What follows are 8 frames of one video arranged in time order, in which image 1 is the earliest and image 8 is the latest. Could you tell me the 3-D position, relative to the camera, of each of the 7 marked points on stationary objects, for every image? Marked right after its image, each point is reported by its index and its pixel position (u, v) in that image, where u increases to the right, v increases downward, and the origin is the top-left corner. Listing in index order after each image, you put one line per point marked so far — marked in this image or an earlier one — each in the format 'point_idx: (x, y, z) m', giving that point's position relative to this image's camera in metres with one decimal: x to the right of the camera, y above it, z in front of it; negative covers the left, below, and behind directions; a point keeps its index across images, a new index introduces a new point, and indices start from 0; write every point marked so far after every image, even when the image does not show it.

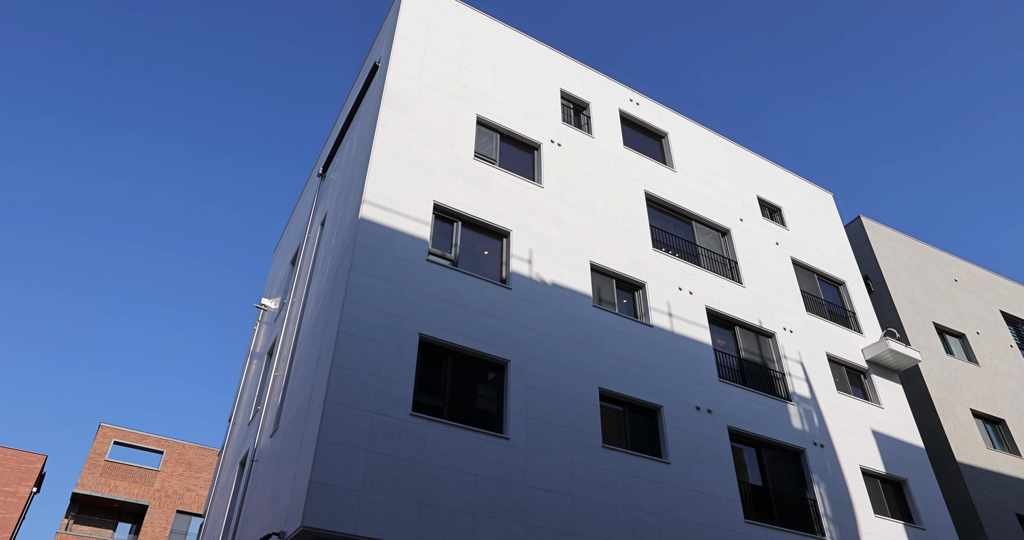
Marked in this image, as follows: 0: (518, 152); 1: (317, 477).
0: (+0.2, +3.0, +17.8) m
1: (-3.0, -3.2, +10.7) m
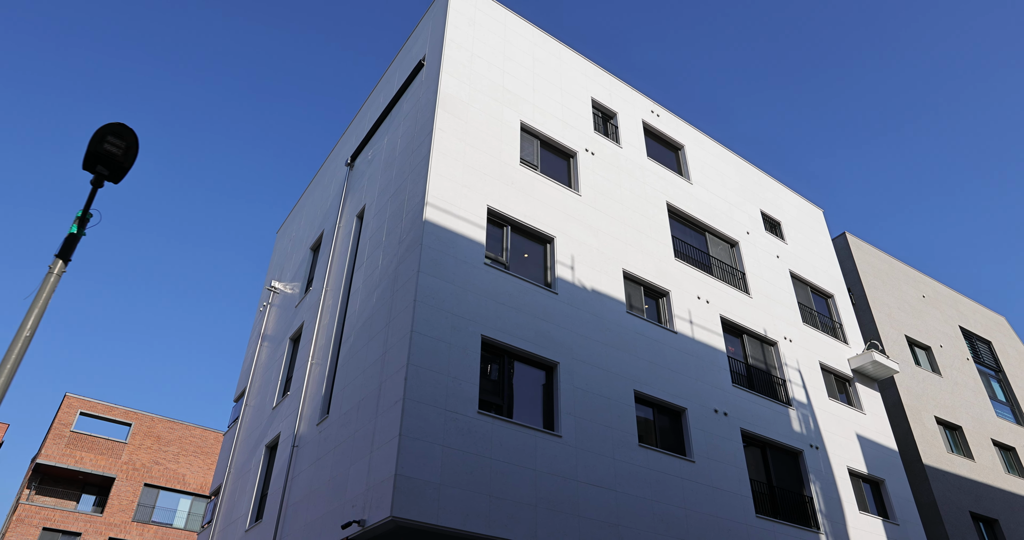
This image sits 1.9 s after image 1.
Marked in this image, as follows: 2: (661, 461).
0: (+1.2, +3.0, +18.6) m
1: (-1.8, -3.3, +11.4) m
2: (+3.3, -4.2, +15.2) m
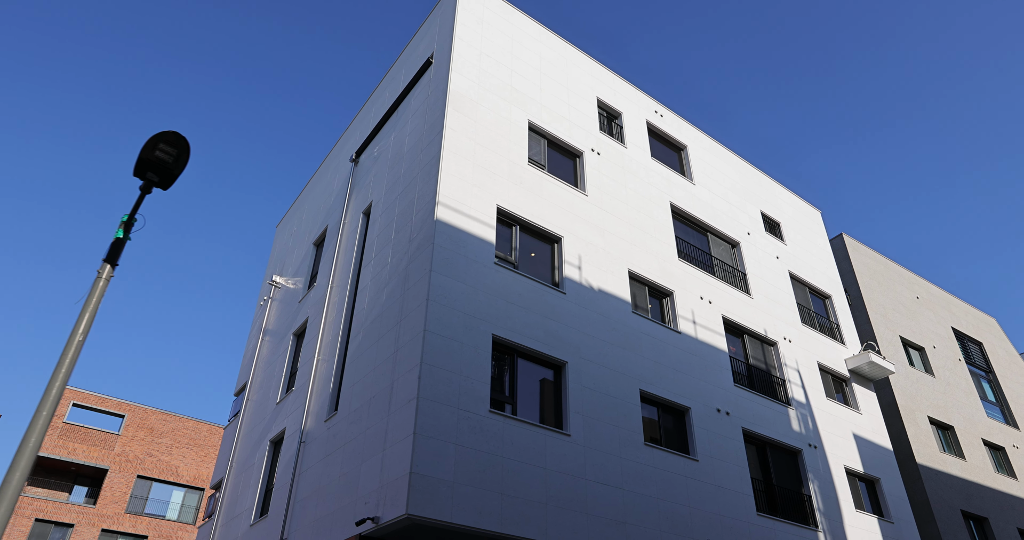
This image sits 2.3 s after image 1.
0: (+1.4, +3.0, +18.7) m
1: (-1.6, -3.3, +11.5) m
2: (+3.4, -4.3, +15.4) m
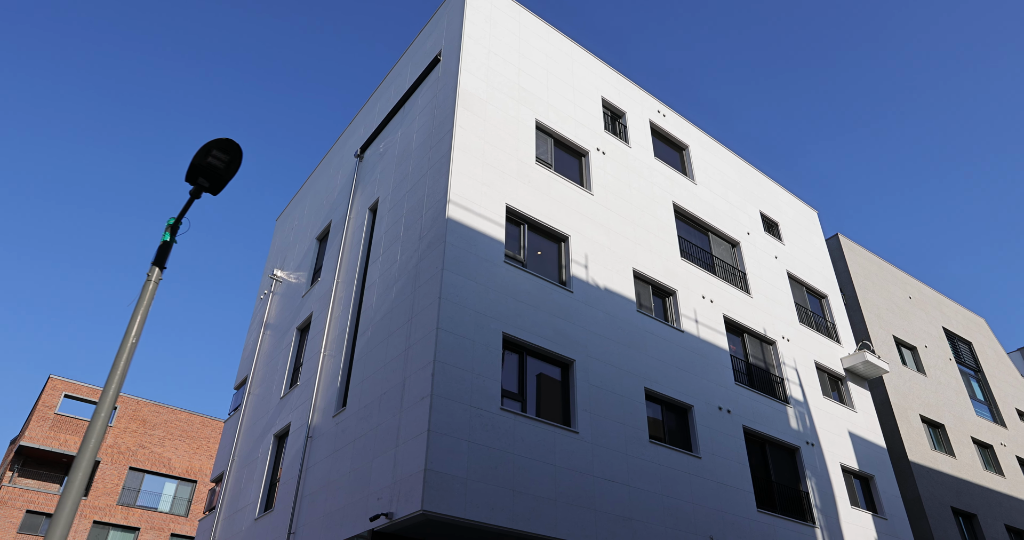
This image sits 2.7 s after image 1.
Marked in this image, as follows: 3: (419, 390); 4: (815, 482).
0: (+1.5, +3.1, +18.8) m
1: (-1.4, -3.3, +11.7) m
2: (+3.6, -4.3, +15.6) m
3: (-1.7, -2.2, +12.7) m
4: (+8.2, -5.8, +18.6) m
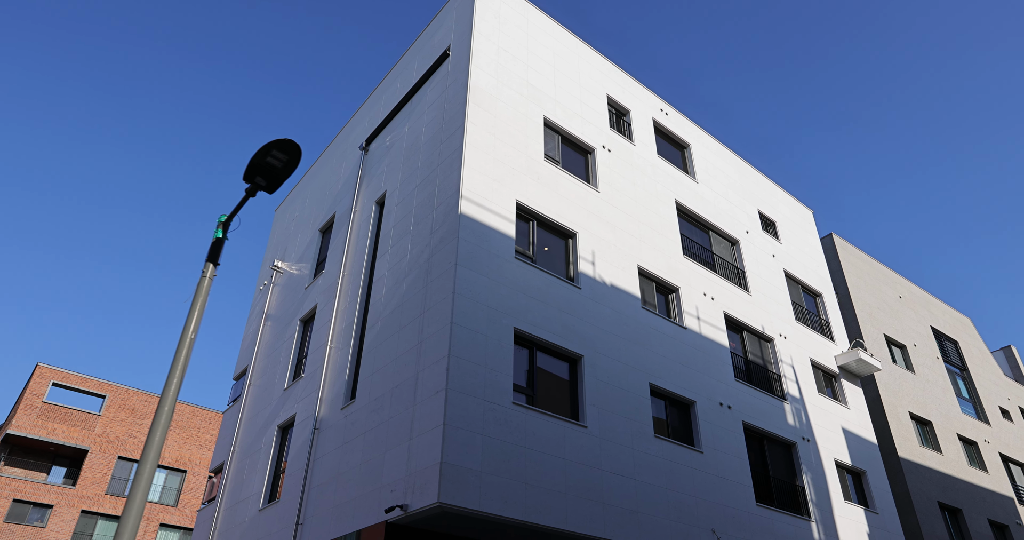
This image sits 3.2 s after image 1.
0: (+1.7, +3.2, +19.0) m
1: (-1.1, -3.2, +11.8) m
2: (+3.8, -4.2, +15.9) m
3: (-1.5, -2.1, +12.9) m
4: (+8.3, -5.7, +19.0) m
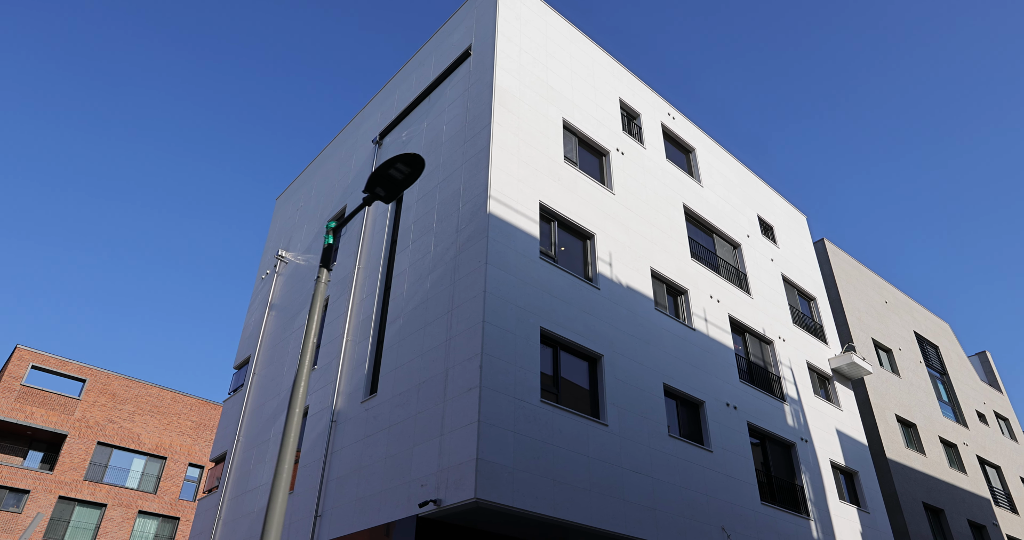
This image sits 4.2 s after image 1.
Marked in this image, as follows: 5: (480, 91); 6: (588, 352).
0: (+2.2, +3.2, +19.3) m
1: (-0.5, -3.3, +12.1) m
2: (+4.1, -4.3, +16.4) m
3: (-0.9, -2.1, +13.1) m
4: (+8.5, -5.9, +19.6) m
5: (-0.8, +4.6, +17.4) m
6: (+1.7, -1.9, +15.4) m
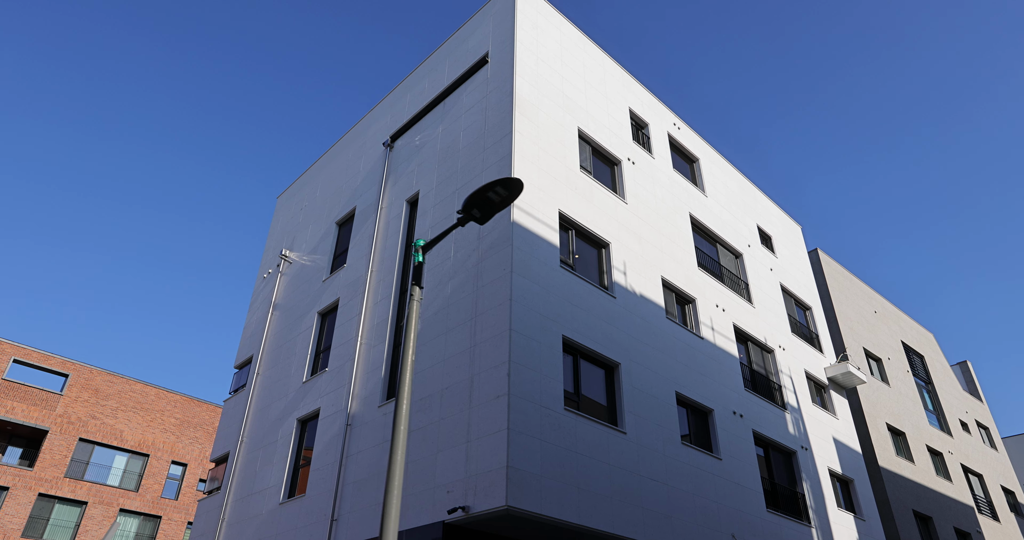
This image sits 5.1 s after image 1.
0: (+2.6, +3.0, +19.5) m
1: (0.0, -3.4, +12.2) m
2: (+4.5, -4.6, +16.6) m
3: (-0.4, -2.3, +13.2) m
4: (+8.7, -6.3, +20.1) m
5: (-0.3, +4.4, +17.5) m
6: (+2.1, -2.1, +15.6) m
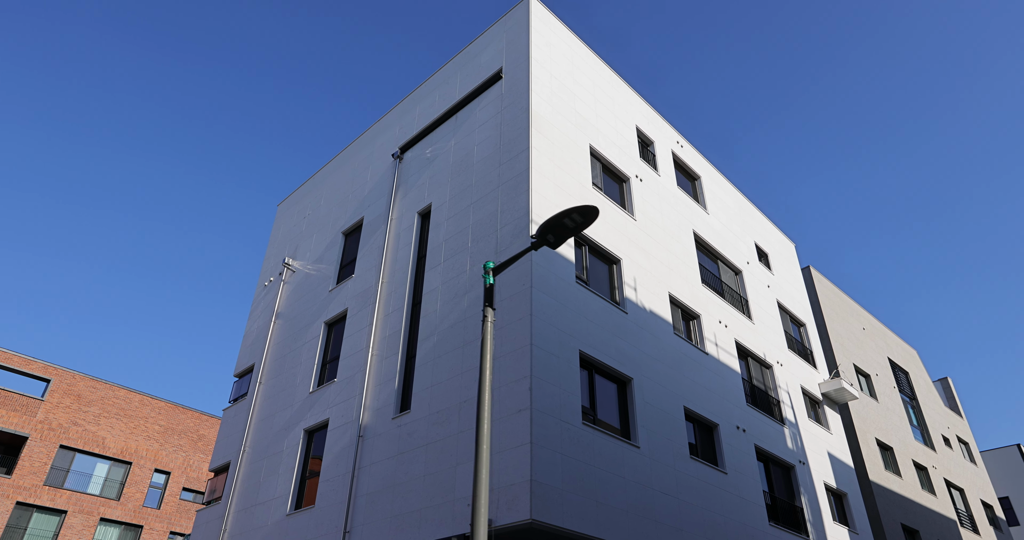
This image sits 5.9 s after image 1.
0: (+2.9, +2.5, +19.8) m
1: (+0.4, -3.7, +12.4) m
2: (+4.7, -5.0, +16.9) m
3: (0.0, -2.6, +13.3) m
4: (+8.8, -6.8, +20.5) m
5: (+0.1, +4.0, +17.7) m
6: (+2.5, -2.5, +15.9) m
